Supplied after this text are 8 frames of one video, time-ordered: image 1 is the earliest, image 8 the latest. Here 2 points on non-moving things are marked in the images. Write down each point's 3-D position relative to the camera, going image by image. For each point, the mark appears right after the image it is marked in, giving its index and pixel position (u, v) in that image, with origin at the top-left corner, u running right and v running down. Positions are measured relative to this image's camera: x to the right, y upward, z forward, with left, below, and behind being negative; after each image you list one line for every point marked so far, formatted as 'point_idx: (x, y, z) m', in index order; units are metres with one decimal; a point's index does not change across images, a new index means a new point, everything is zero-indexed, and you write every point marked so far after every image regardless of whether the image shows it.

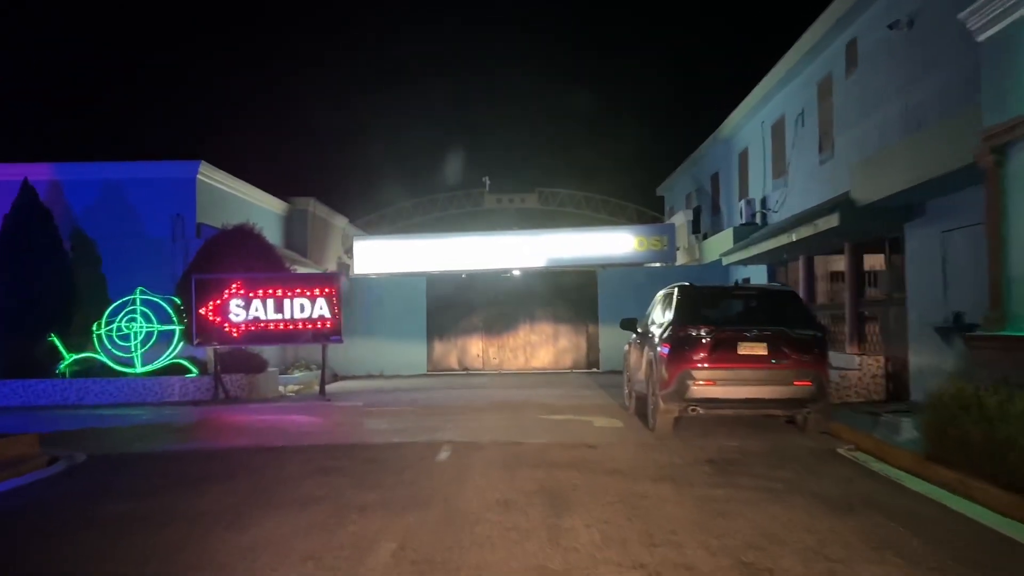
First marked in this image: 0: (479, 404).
0: (-0.5, -2.0, +18.3) m
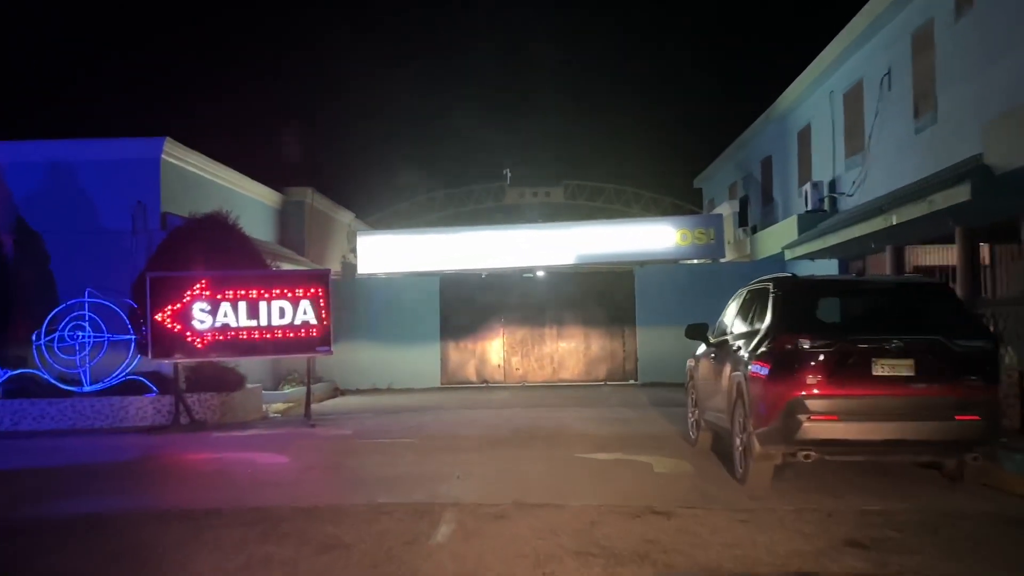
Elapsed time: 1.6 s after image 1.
0: (-0.2, -1.9, +14.3) m
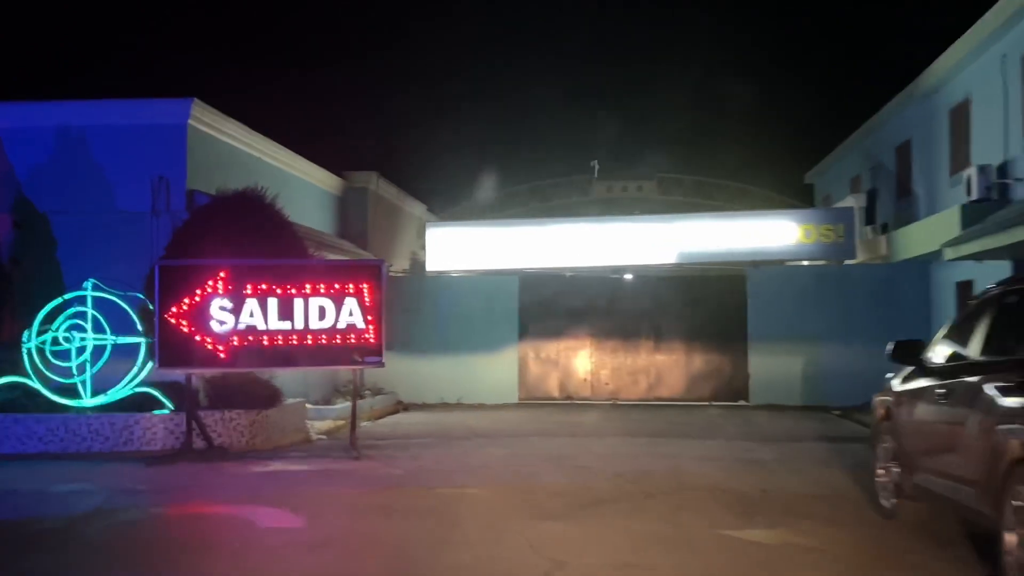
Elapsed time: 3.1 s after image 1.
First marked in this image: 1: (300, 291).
0: (+0.8, -1.9, +10.5) m
1: (-2.7, 0.0, +14.0) m
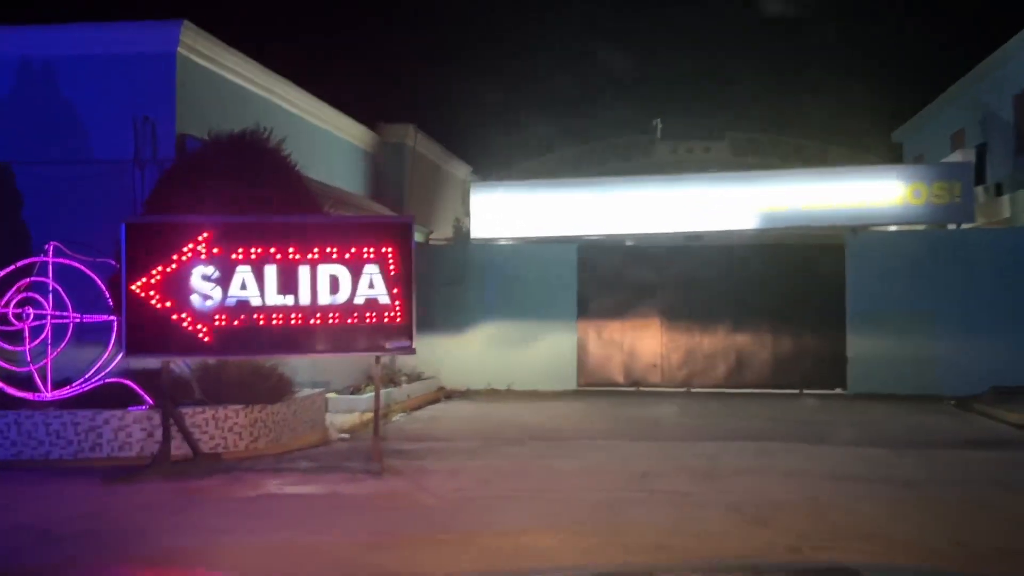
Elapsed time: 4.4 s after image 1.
0: (+1.3, -1.6, +7.3) m
1: (-2.0, +0.3, +10.9) m
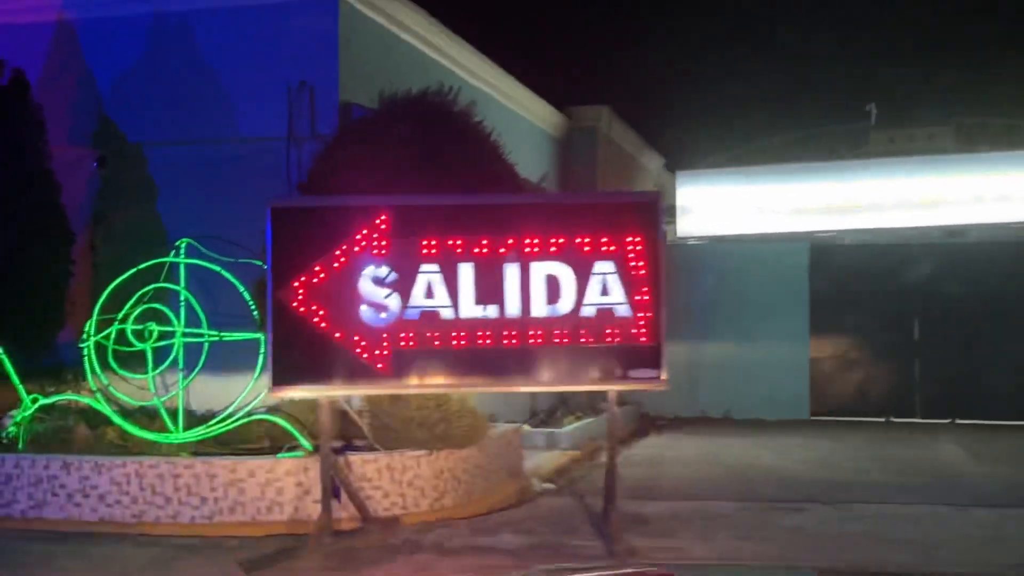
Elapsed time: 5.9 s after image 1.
0: (+2.9, -1.6, +3.7) m
1: (0.0, +0.3, +7.8) m
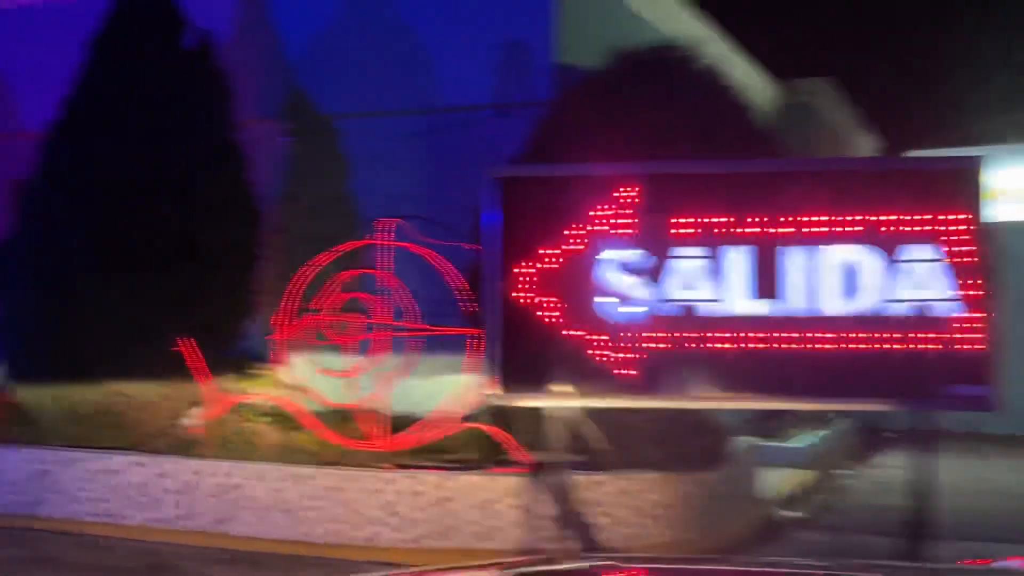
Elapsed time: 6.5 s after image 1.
0: (+3.8, -1.6, +1.7) m
1: (+1.6, +0.3, +6.2) m
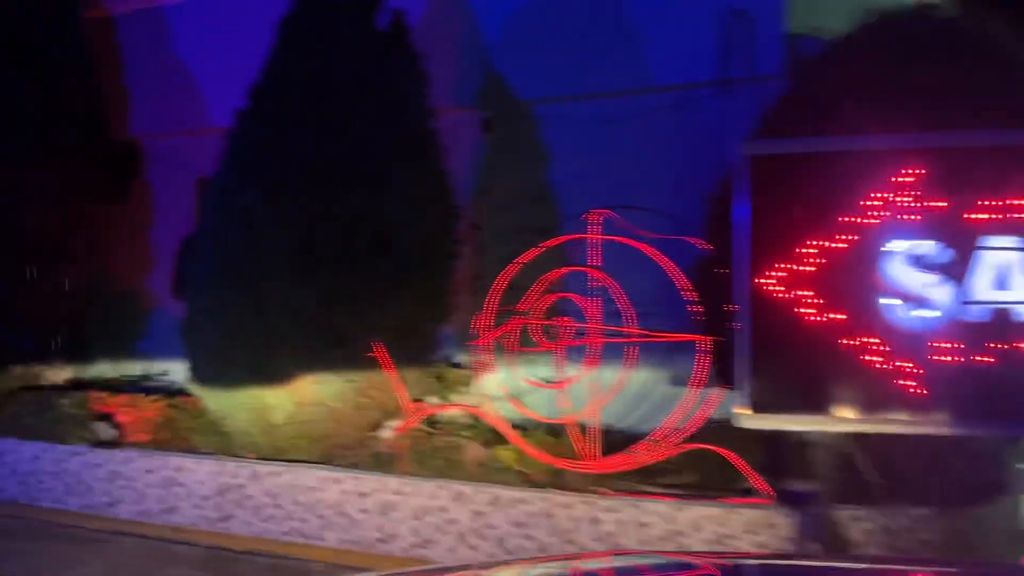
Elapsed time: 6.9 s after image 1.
0: (+4.4, -1.6, +0.1) m
1: (+2.8, +0.3, +4.9) m
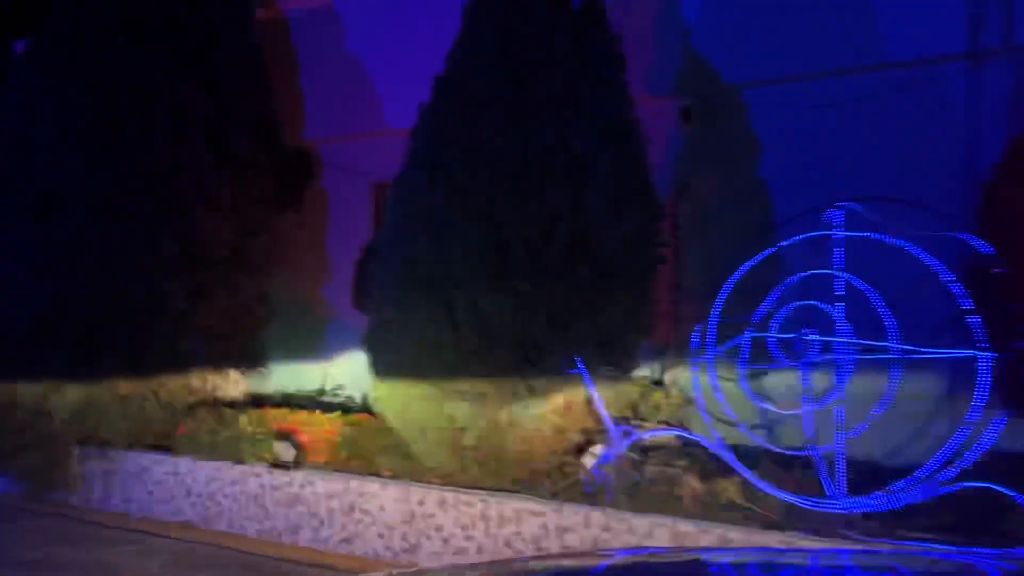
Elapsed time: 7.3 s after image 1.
0: (+4.6, -1.6, -1.4) m
1: (+3.8, +0.3, +3.5) m
